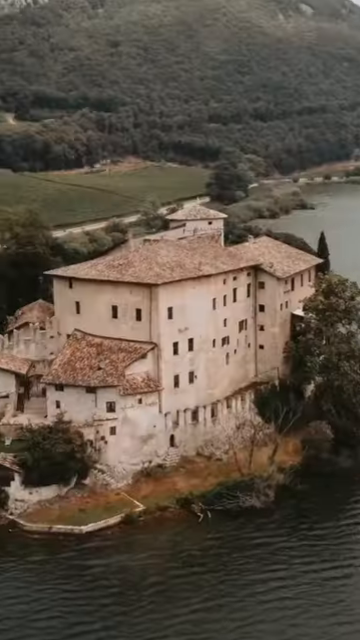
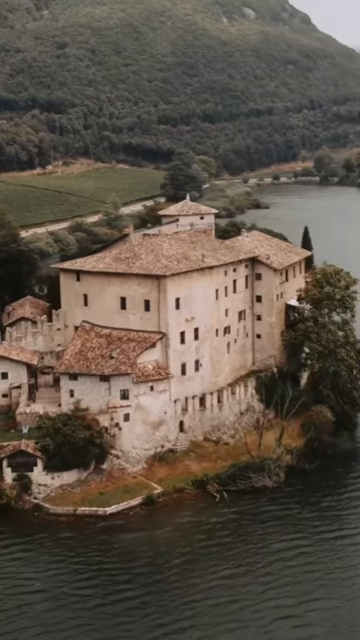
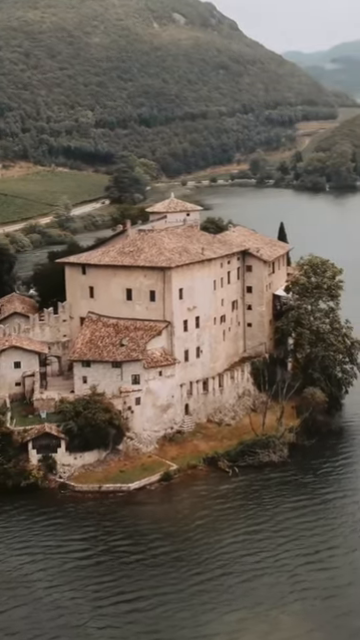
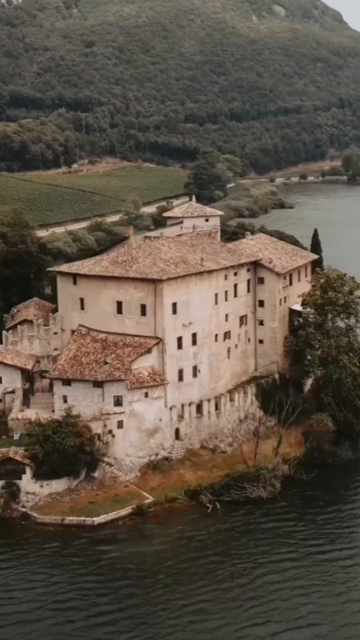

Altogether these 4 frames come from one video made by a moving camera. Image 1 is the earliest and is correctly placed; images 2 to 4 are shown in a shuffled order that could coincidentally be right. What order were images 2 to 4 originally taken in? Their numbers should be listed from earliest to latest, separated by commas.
4, 2, 3
